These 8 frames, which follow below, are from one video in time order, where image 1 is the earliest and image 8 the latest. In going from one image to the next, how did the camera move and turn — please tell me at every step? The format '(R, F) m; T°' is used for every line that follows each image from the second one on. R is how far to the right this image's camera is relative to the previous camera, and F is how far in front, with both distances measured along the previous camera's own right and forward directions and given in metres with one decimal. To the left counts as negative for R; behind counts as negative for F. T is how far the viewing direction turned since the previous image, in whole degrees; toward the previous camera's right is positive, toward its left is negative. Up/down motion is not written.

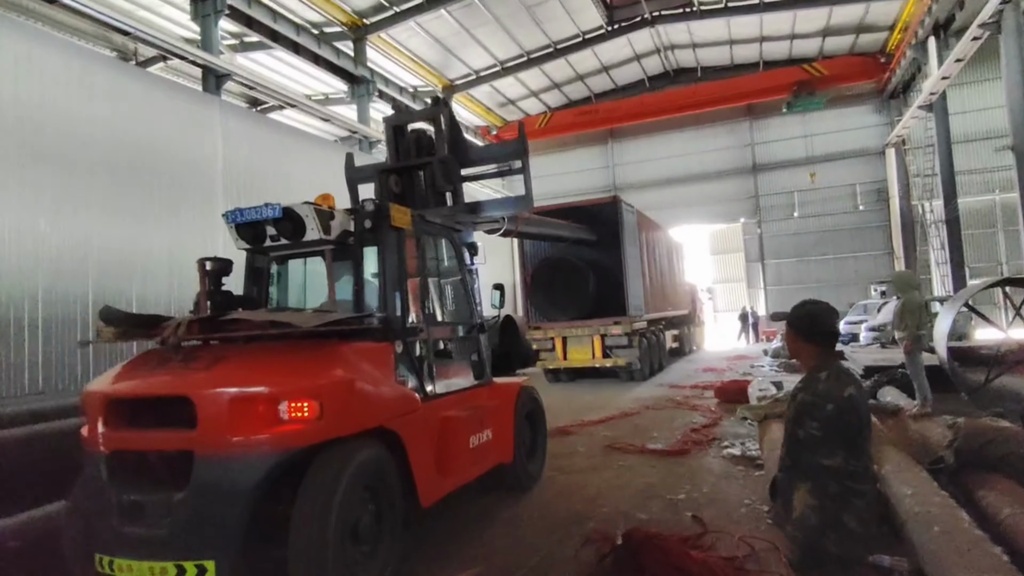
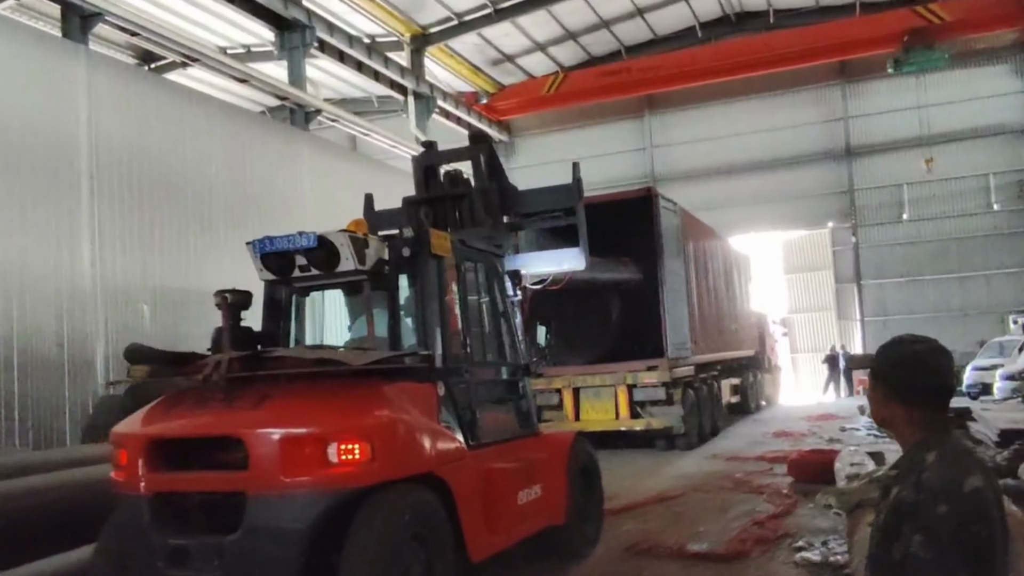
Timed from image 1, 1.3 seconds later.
(+0.3, +1.2) m; -5°
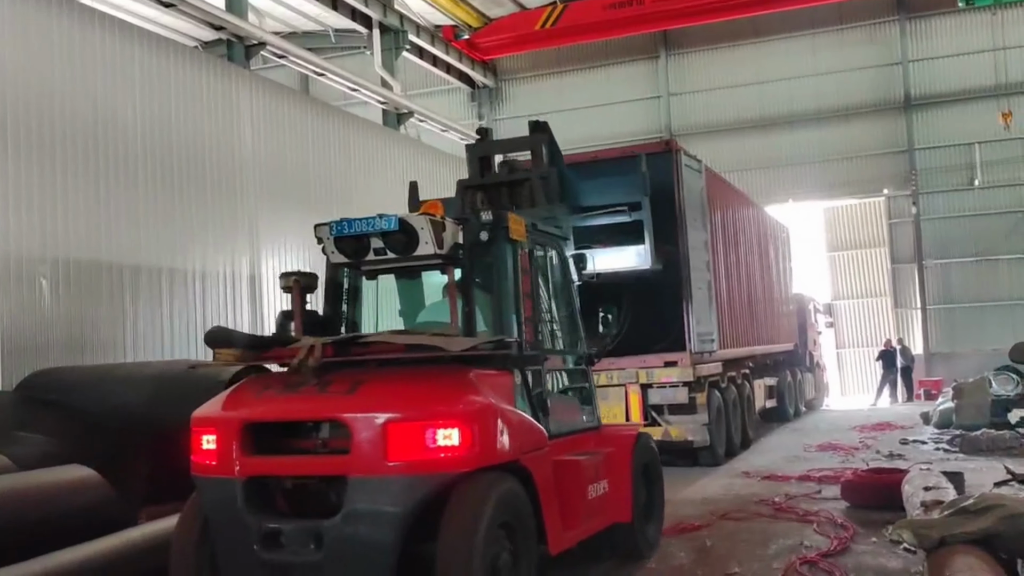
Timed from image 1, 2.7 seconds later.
(-0.2, +0.1) m; -2°
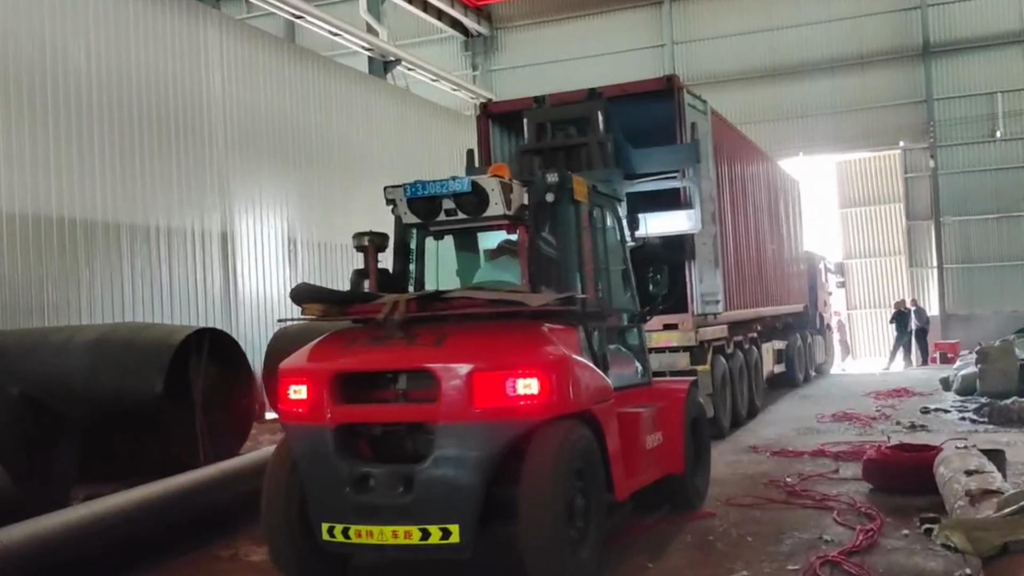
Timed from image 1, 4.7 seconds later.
(-0.3, -0.2) m; -1°
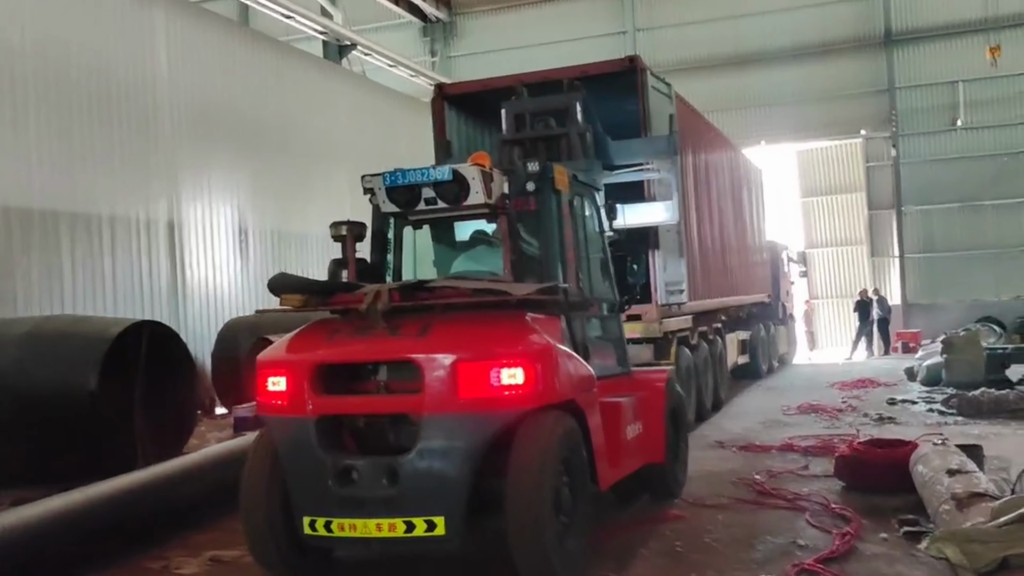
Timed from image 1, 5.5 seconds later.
(-0.1, 0.0) m; +2°
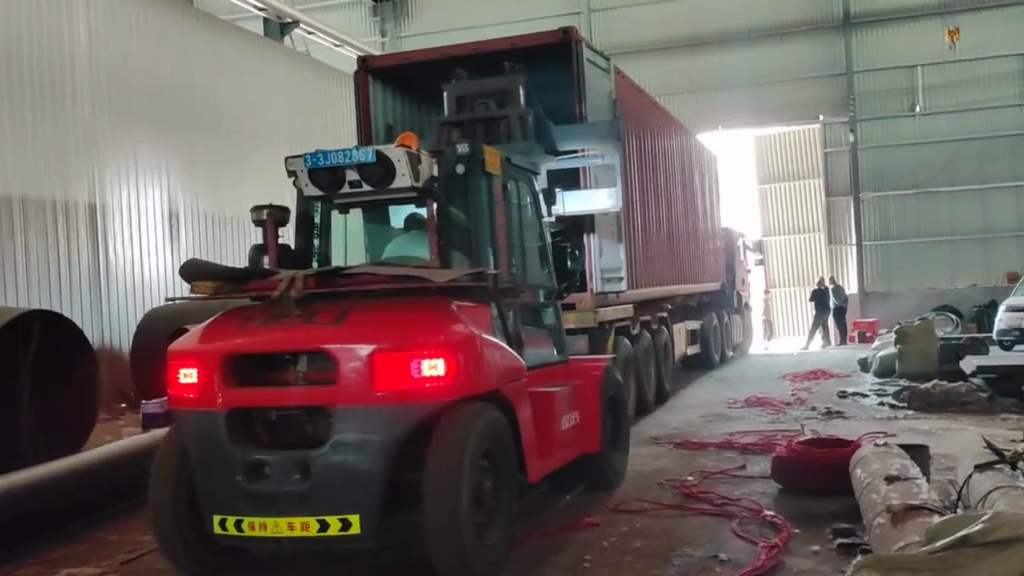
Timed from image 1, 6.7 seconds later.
(+0.2, +0.2) m; +2°
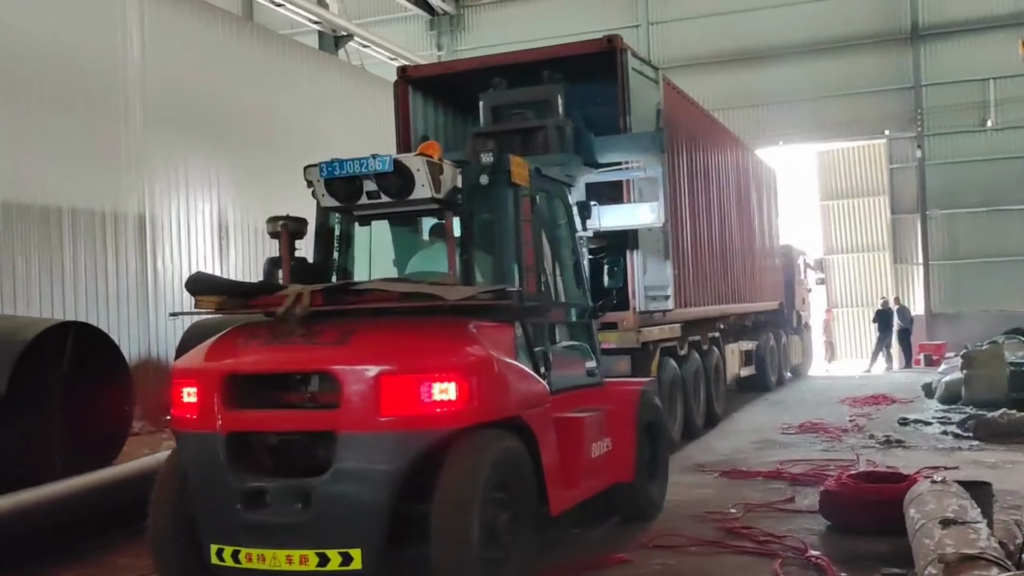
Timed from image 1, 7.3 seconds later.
(+0.2, +0.3) m; -4°
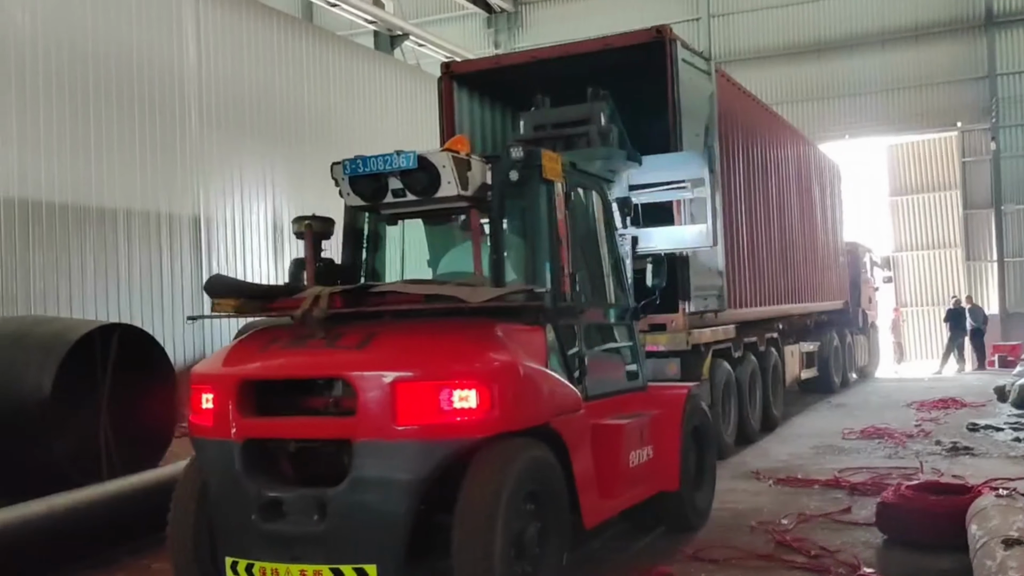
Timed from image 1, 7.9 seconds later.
(+0.1, +0.2) m; -4°
